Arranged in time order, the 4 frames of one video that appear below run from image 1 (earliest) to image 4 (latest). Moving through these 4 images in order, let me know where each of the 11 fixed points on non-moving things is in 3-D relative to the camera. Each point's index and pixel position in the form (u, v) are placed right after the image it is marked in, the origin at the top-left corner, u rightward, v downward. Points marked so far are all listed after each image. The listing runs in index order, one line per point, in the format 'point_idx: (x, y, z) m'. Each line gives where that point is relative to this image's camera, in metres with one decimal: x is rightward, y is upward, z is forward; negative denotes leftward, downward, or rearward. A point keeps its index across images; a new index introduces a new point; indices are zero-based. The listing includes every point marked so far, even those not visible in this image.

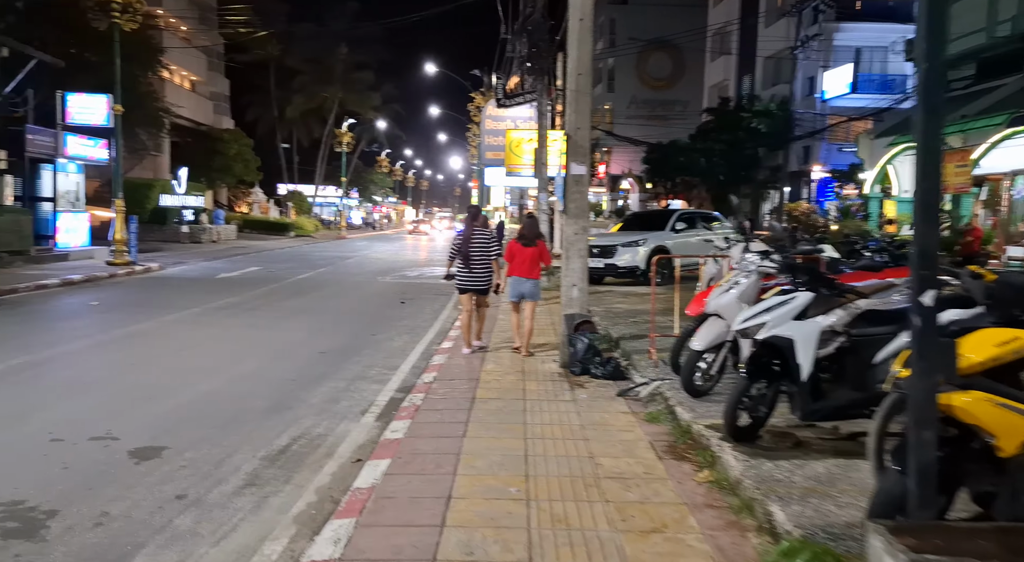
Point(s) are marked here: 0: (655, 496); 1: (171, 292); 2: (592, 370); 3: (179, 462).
0: (+0.8, -1.2, +4.4) m
1: (-7.7, -0.3, +17.9) m
2: (+0.8, -0.9, +7.8) m
3: (-2.2, -1.2, +5.3) m
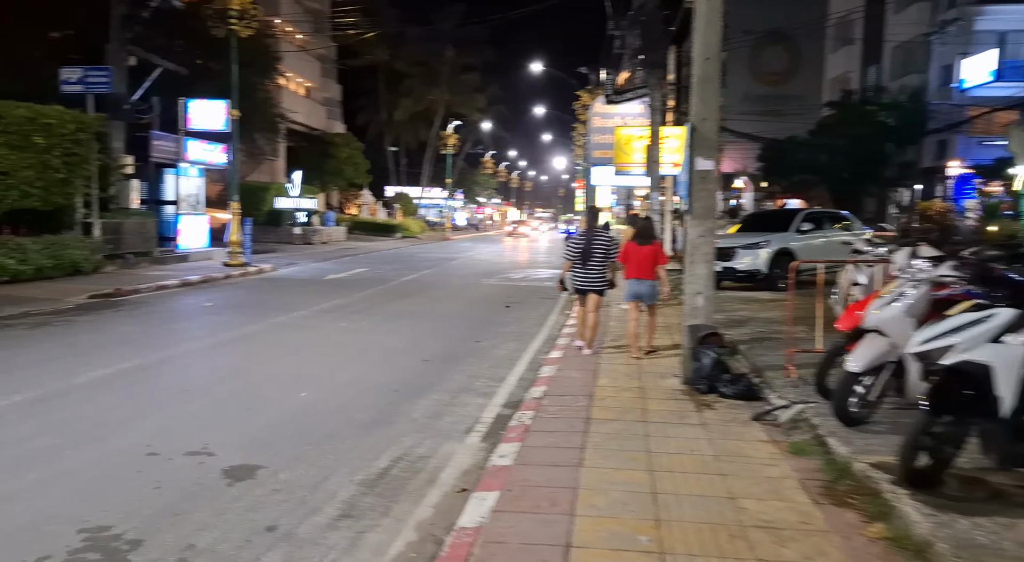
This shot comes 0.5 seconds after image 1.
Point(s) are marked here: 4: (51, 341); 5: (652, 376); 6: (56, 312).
0: (+1.4, -1.3, +3.6) m
1: (-5.3, -0.3, +18.1) m
2: (+1.8, -1.0, +7.0) m
3: (-1.5, -1.2, +4.9) m
4: (-5.9, -0.8, +10.2) m
5: (+1.4, -1.0, +8.1) m
6: (-7.5, -0.5, +13.0) m
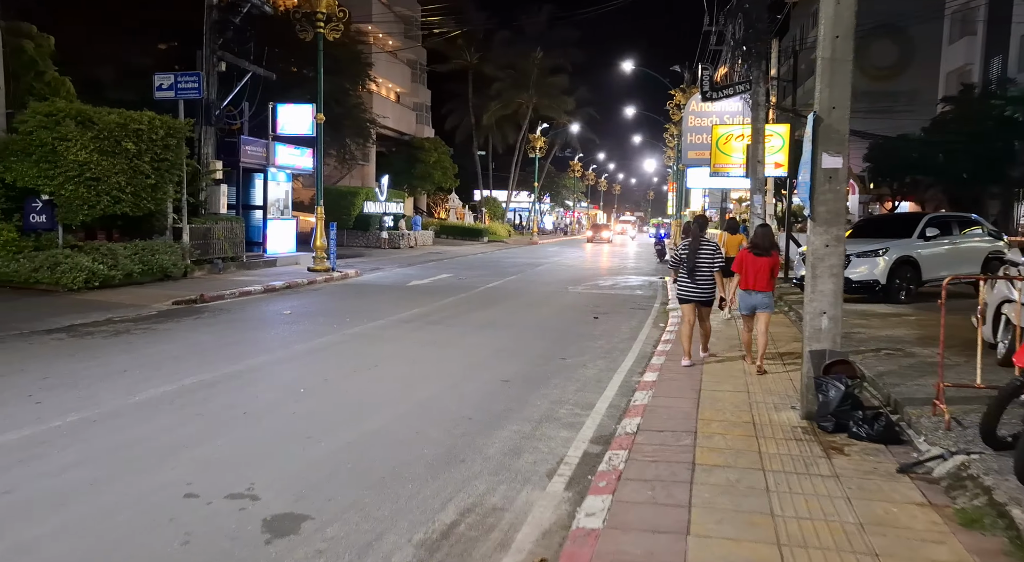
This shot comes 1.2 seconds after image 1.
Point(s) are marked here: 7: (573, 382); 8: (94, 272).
0: (+1.7, -1.4, +2.6) m
1: (-3.3, -0.4, +17.7) m
2: (+2.5, -1.1, +5.9) m
3: (-1.0, -1.4, +4.1) m
4: (-4.9, -0.9, +9.9) m
5: (+2.2, -1.1, +7.0) m
6: (-6.1, -0.6, +12.9) m
7: (+0.7, -1.1, +8.5) m
8: (-8.1, +0.2, +15.3) m
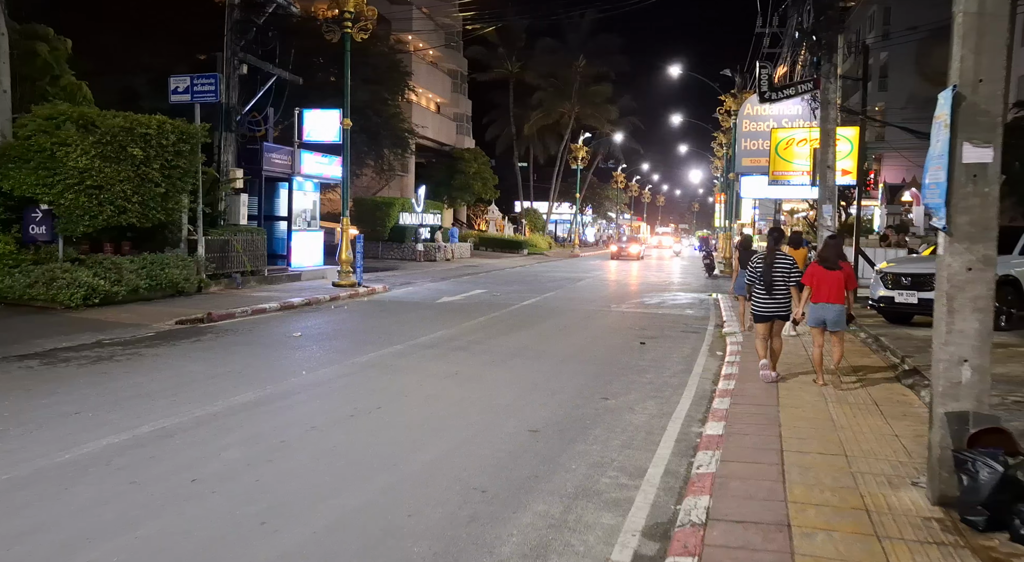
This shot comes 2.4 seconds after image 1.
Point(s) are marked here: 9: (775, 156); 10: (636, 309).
0: (+1.7, -1.5, +0.9) m
1: (-2.6, -0.8, +16.2) m
2: (+2.6, -1.3, +4.2) m
3: (-1.0, -1.5, +2.5) m
4: (-4.5, -1.1, +8.6) m
5: (+2.4, -1.3, +5.3) m
6: (-5.6, -0.9, +11.6) m
7: (+0.9, -1.3, +6.9) m
8: (-7.4, -0.1, +14.1) m
9: (+6.4, +3.1, +19.4) m
10: (+3.0, -0.7, +18.9) m
